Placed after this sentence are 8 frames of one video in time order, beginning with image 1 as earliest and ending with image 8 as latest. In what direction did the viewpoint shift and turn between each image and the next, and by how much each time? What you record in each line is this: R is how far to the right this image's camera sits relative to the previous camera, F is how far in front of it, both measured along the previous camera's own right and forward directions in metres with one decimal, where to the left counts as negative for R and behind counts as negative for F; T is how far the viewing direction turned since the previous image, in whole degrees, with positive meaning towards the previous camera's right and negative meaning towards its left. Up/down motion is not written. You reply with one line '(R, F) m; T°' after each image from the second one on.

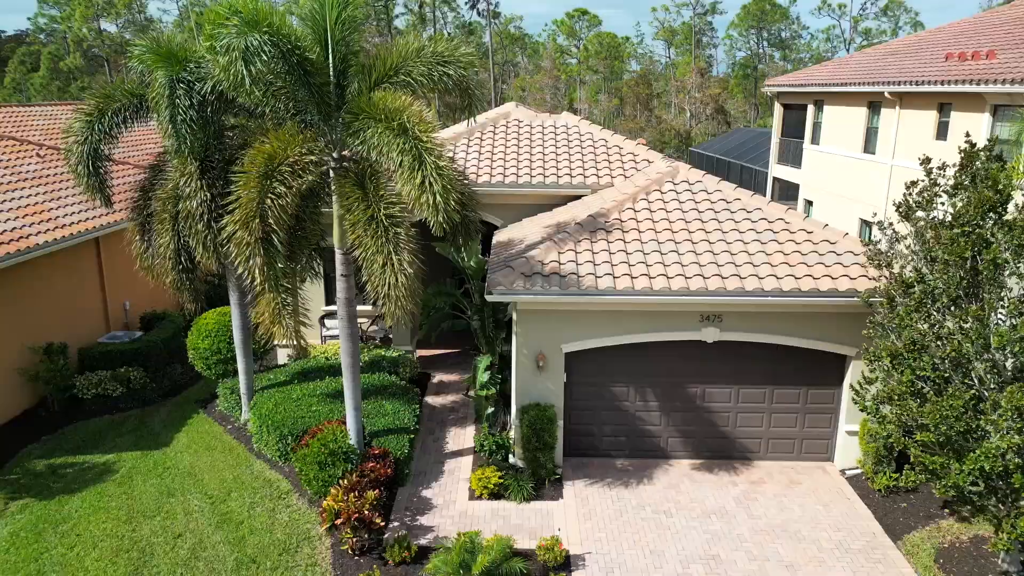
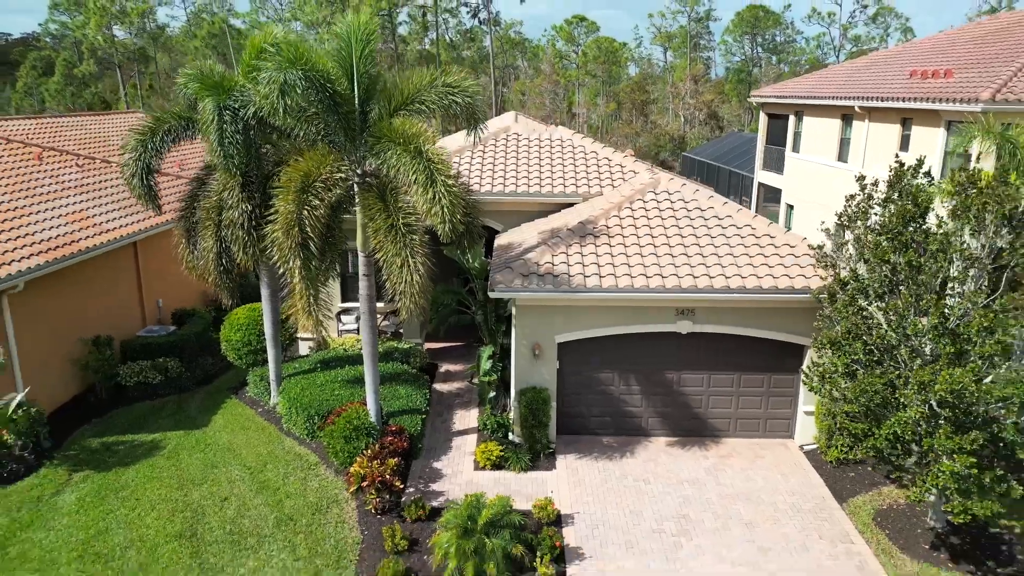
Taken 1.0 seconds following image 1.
(0.0, -0.9) m; 0°
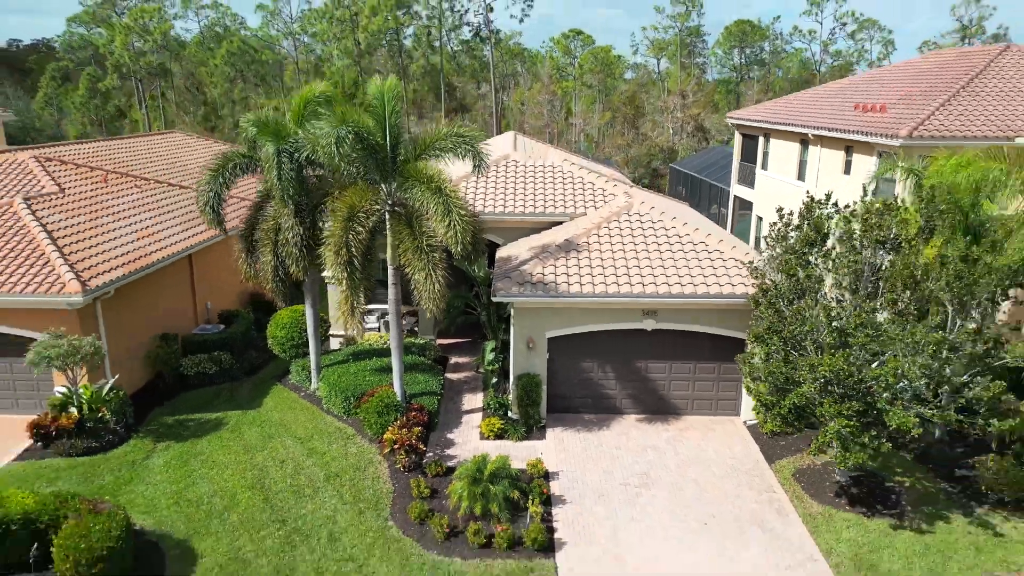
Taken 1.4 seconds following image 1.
(0.0, -1.7) m; 0°
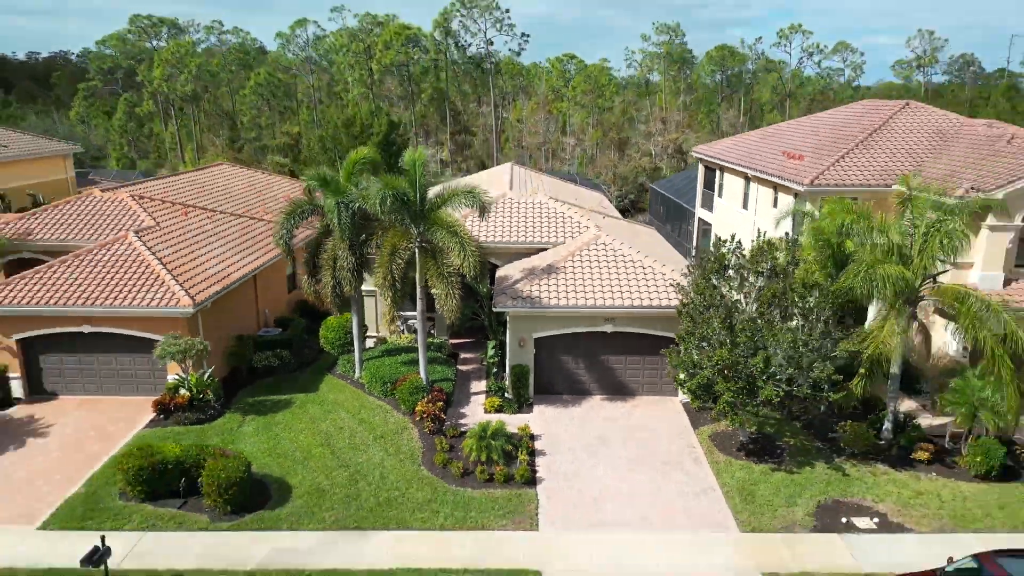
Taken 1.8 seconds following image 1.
(+0.1, -3.1) m; 0°
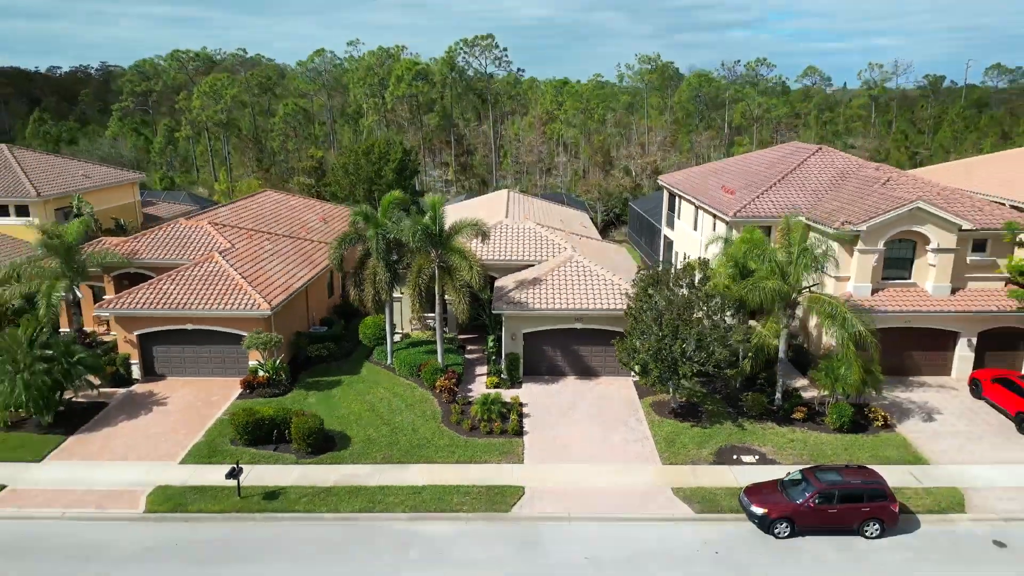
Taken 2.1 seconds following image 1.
(+0.1, -4.1) m; 0°
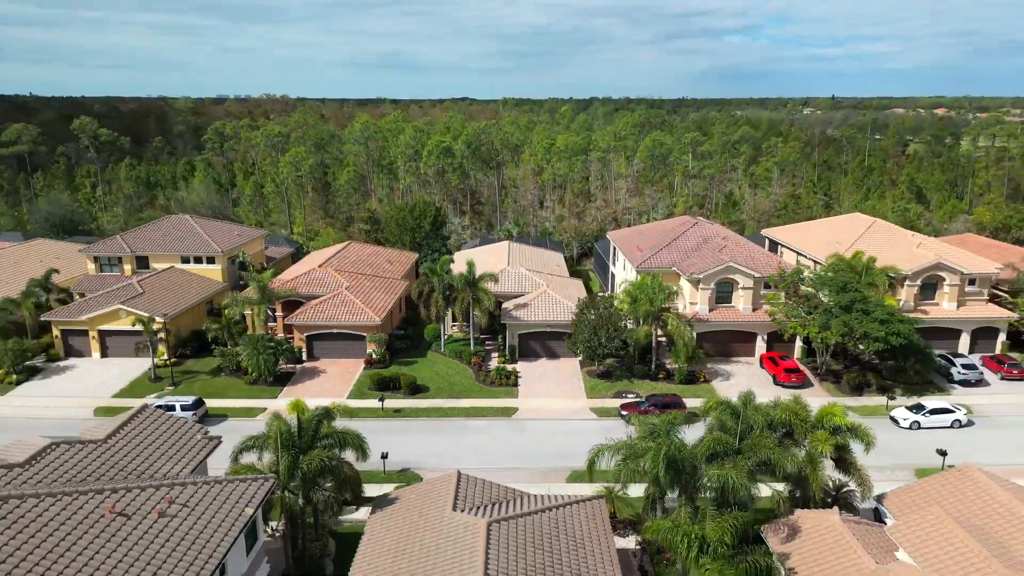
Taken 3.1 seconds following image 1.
(0.0, -13.4) m; 0°
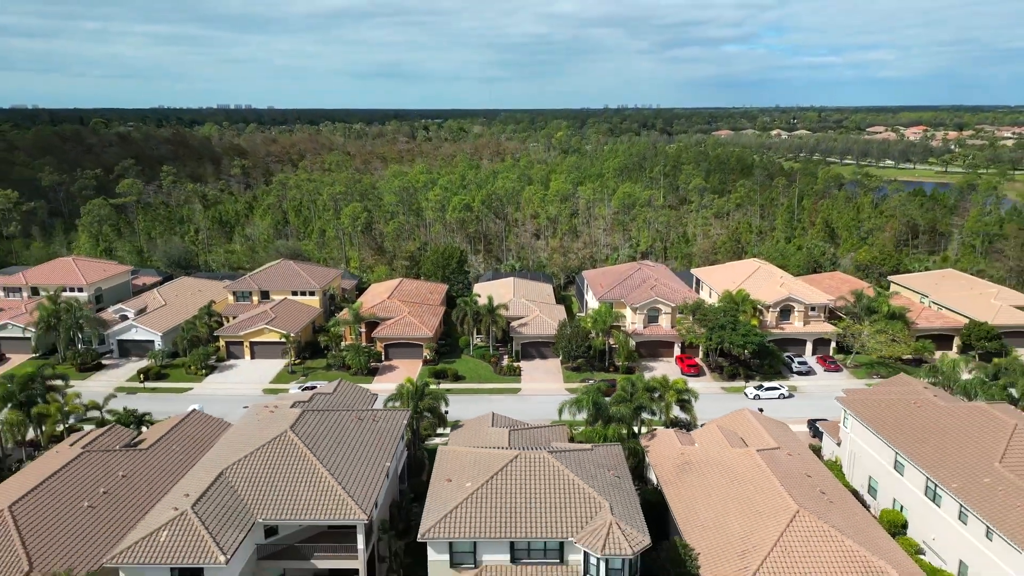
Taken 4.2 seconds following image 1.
(-0.4, -16.4) m; 0°
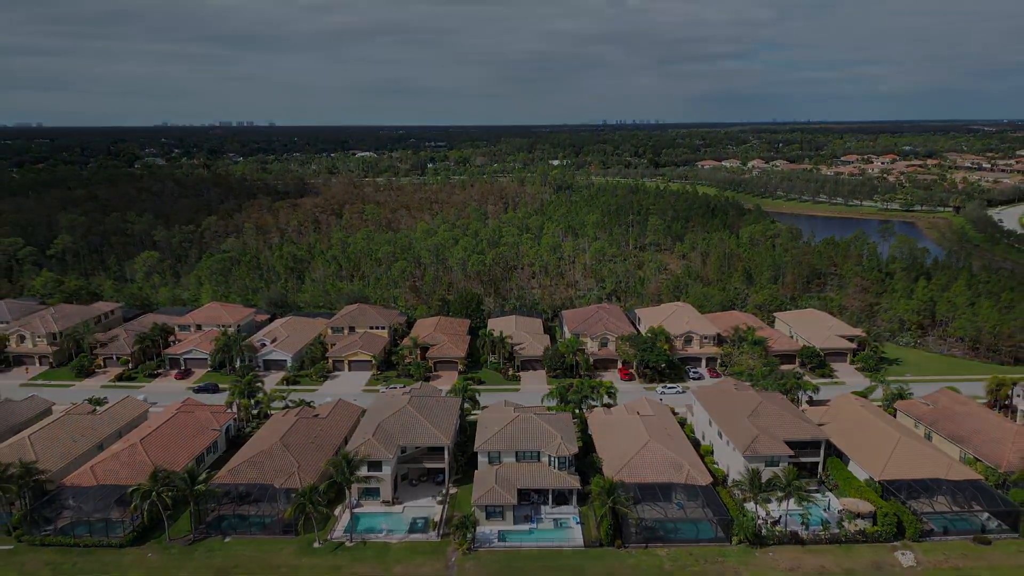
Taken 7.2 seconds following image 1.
(-0.3, -26.7) m; 0°
